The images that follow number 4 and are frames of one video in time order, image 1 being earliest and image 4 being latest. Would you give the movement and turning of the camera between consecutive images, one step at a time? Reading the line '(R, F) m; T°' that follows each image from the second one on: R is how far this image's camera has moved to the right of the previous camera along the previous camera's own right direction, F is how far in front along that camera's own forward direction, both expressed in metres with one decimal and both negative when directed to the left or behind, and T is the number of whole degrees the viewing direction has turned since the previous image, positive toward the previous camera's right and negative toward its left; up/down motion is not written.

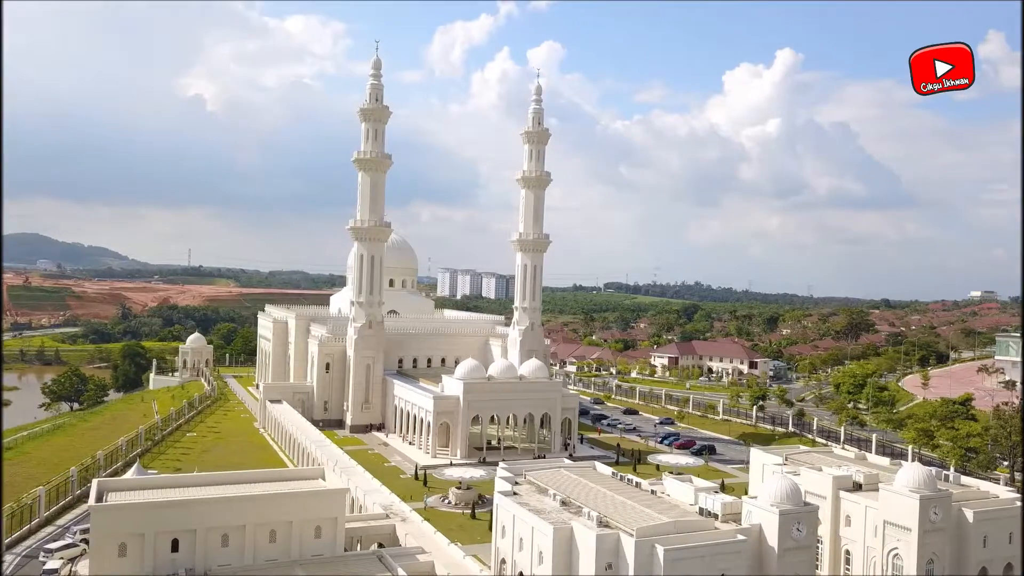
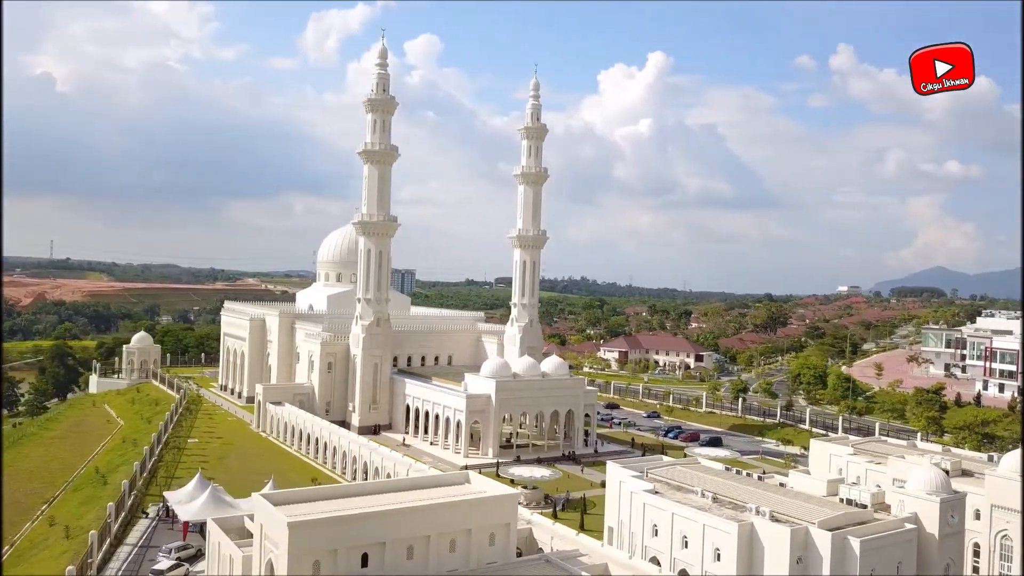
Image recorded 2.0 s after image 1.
(-8.0, +0.9) m; +9°
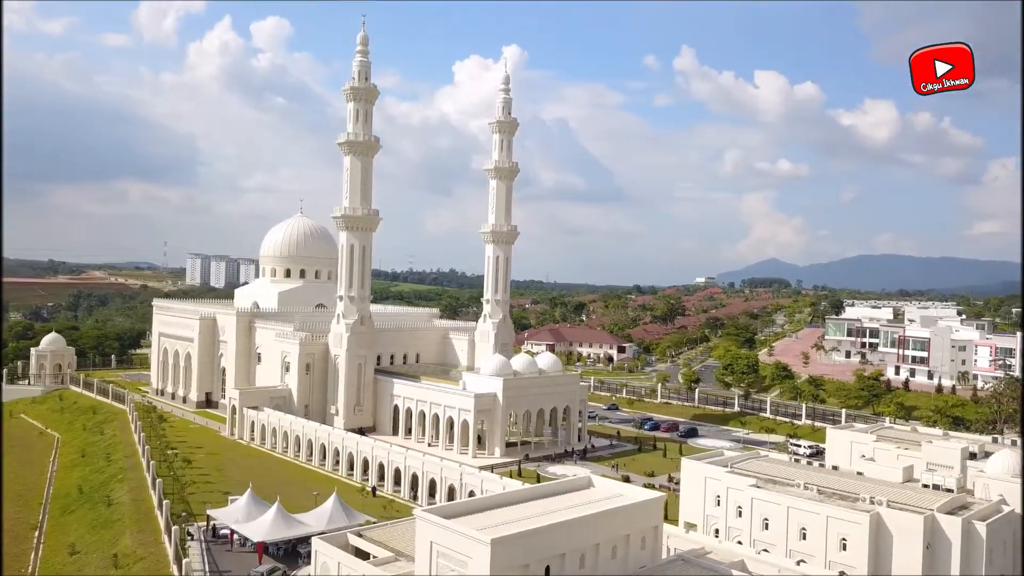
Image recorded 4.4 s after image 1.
(-7.7, +1.1) m; +10°
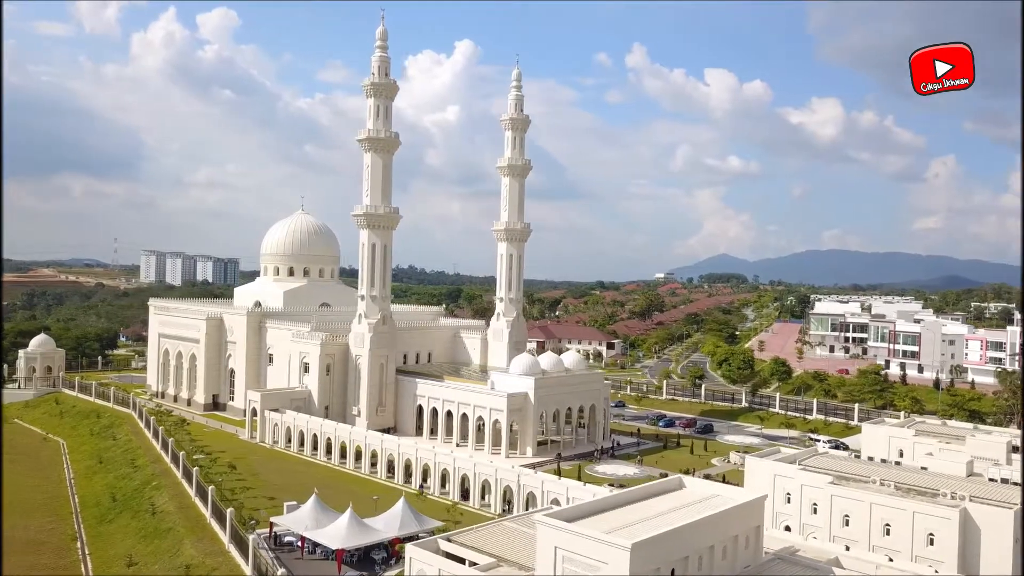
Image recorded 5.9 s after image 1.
(-4.0, +0.4) m; +3°
